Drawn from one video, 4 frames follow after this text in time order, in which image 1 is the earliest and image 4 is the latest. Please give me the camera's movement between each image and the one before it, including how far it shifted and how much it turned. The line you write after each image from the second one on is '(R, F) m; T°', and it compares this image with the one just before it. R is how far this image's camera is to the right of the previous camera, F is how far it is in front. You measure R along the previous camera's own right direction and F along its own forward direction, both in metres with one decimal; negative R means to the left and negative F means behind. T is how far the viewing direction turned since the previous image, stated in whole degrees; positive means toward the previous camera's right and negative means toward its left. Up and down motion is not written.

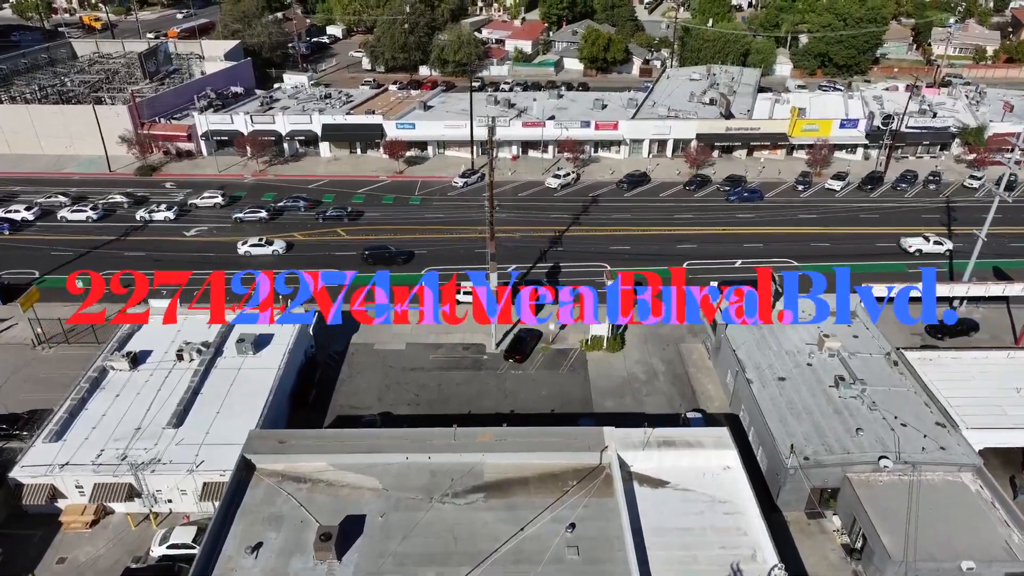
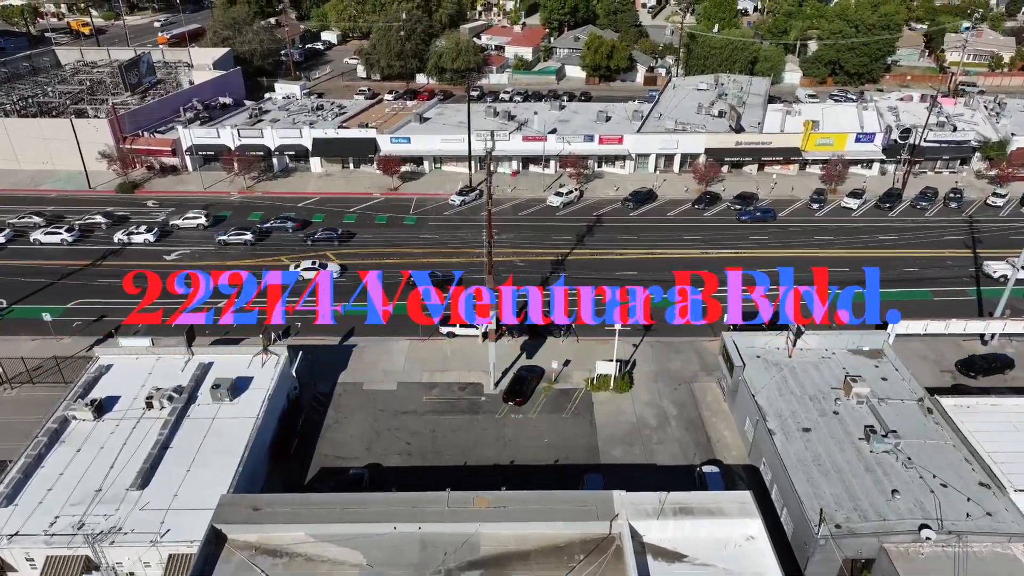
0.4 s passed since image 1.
(0.0, +2.6) m; 0°
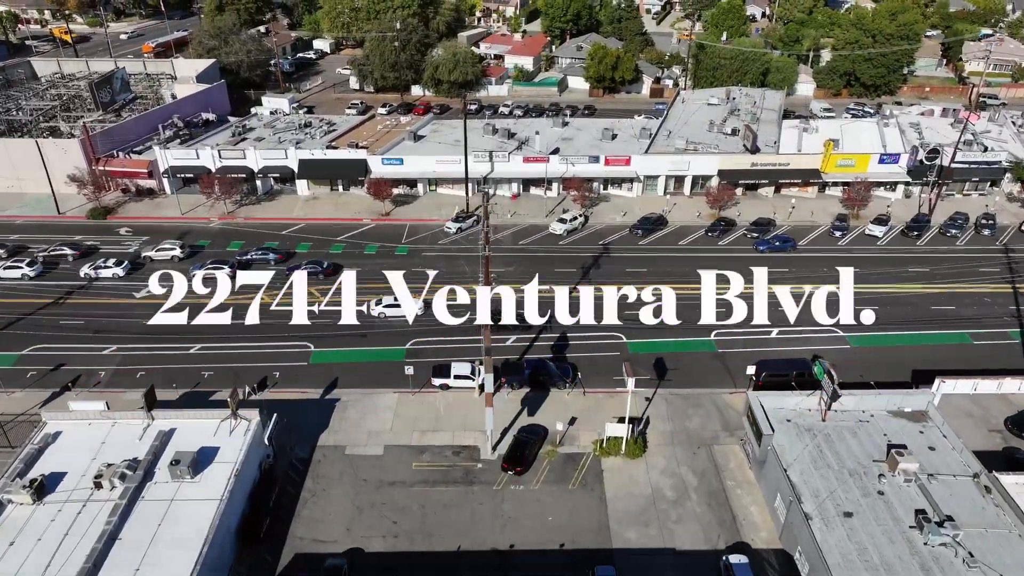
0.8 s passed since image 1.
(0.0, +3.5) m; 0°
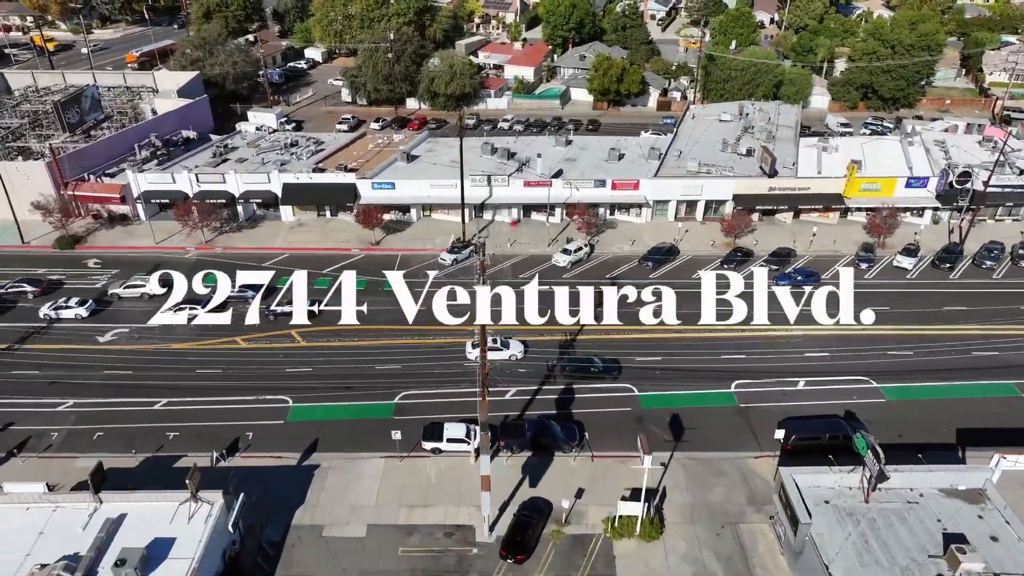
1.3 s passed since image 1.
(0.0, +3.5) m; 0°
